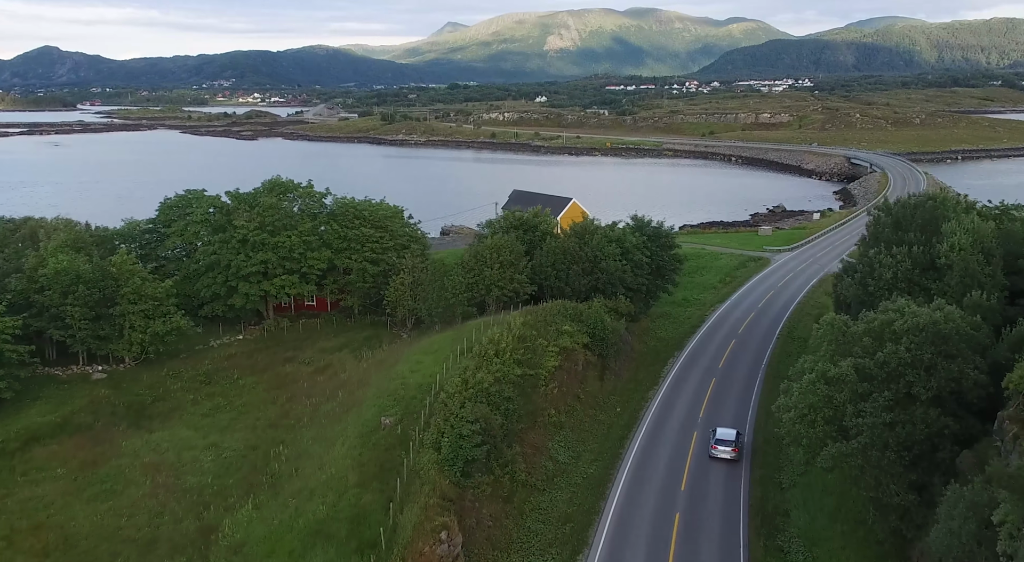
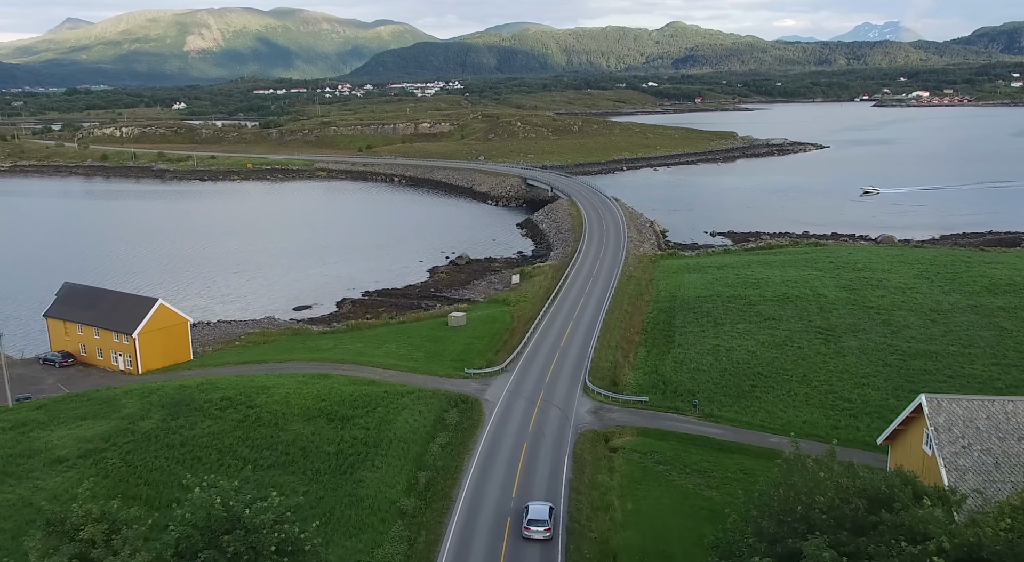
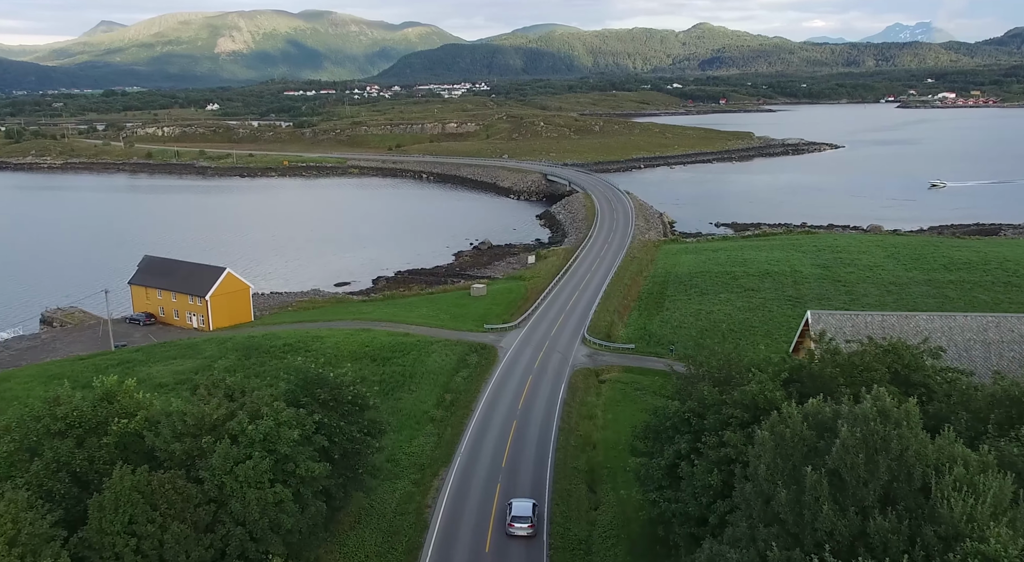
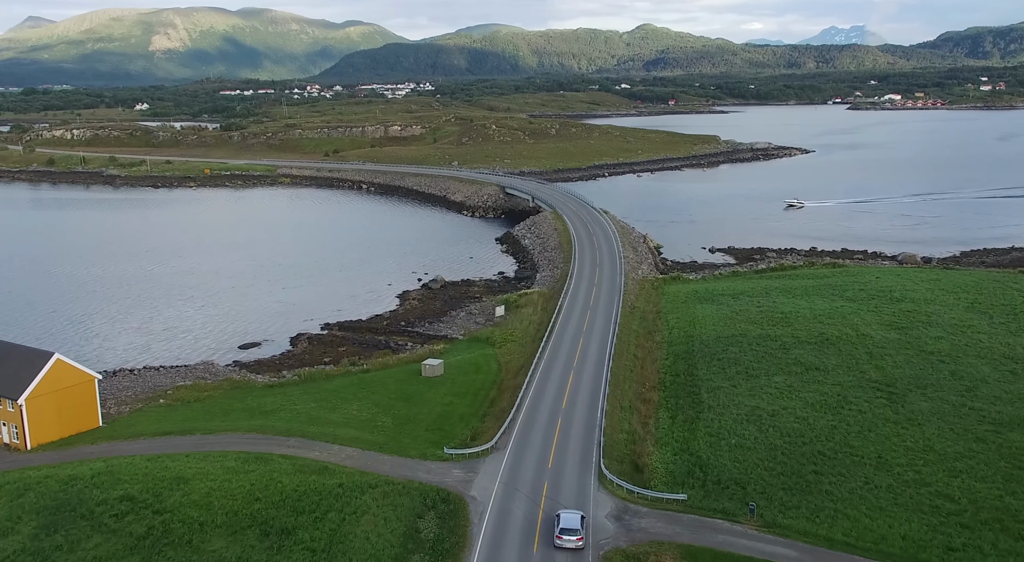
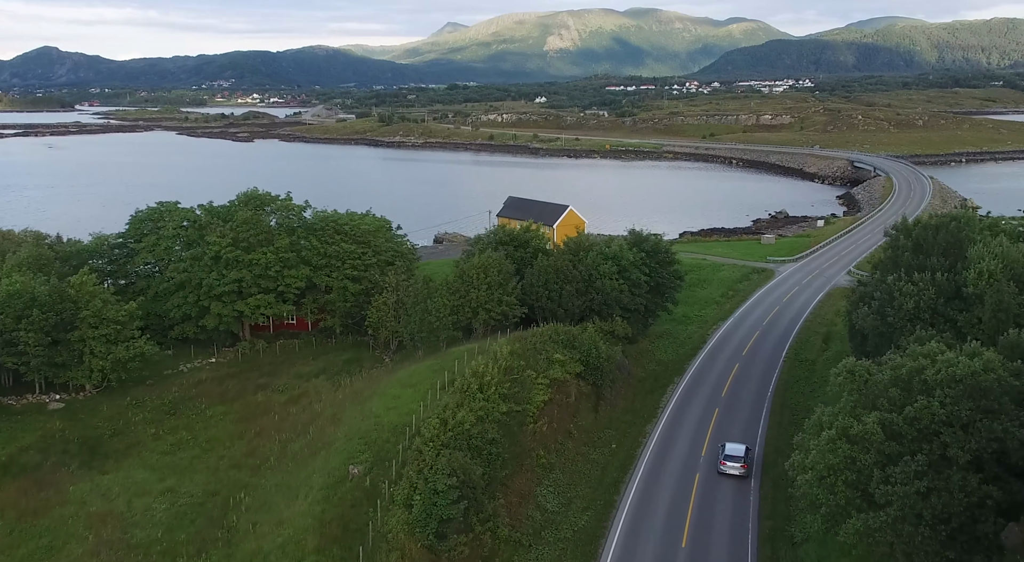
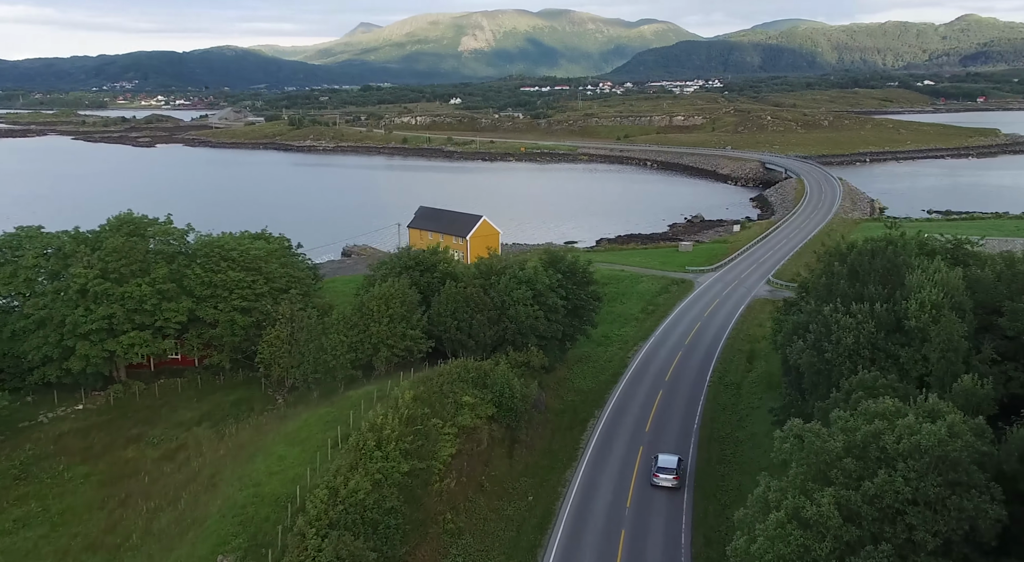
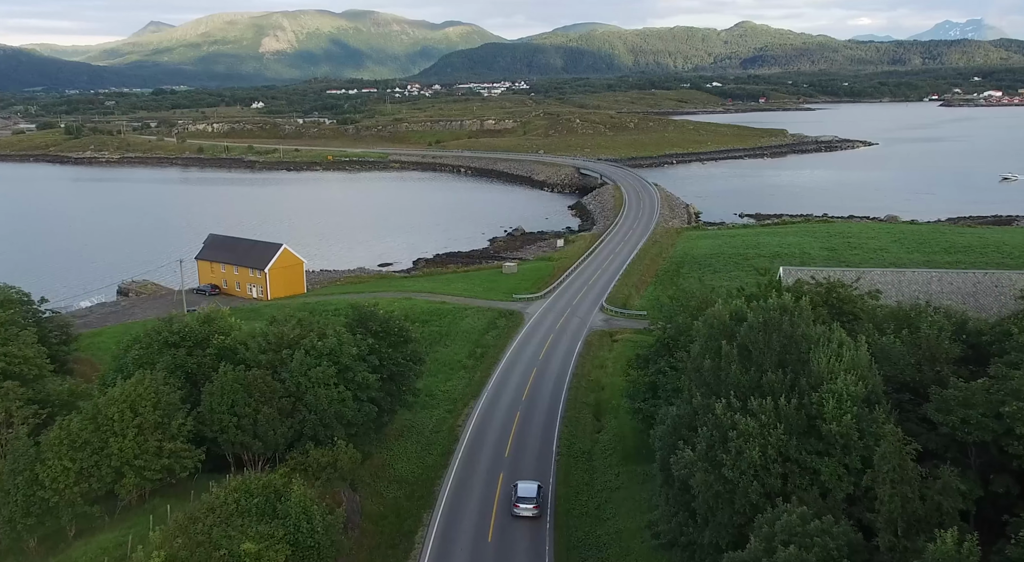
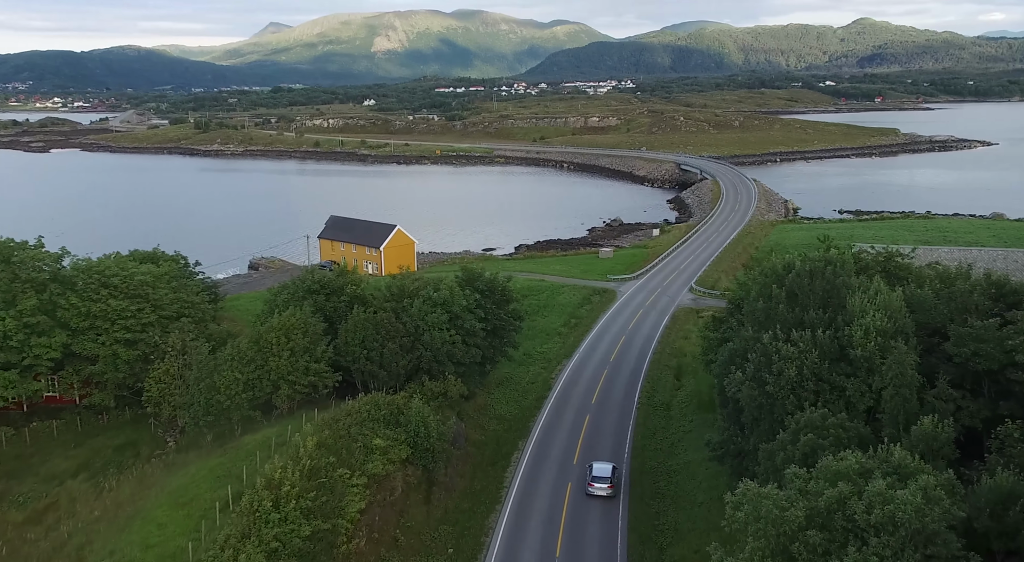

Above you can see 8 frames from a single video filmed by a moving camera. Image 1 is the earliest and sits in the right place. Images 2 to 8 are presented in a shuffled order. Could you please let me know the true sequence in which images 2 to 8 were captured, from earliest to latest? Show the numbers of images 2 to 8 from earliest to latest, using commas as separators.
5, 6, 8, 7, 3, 2, 4
